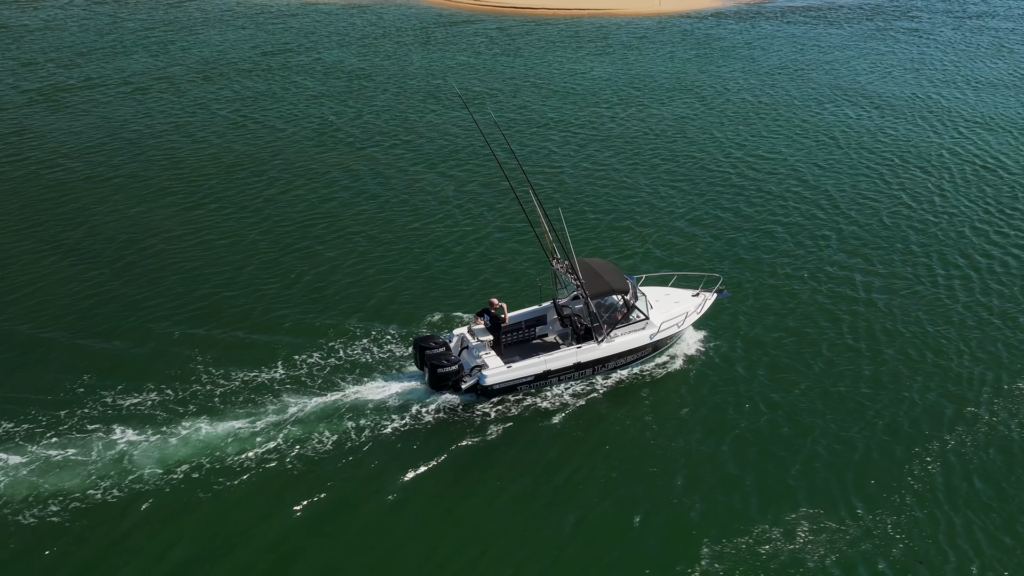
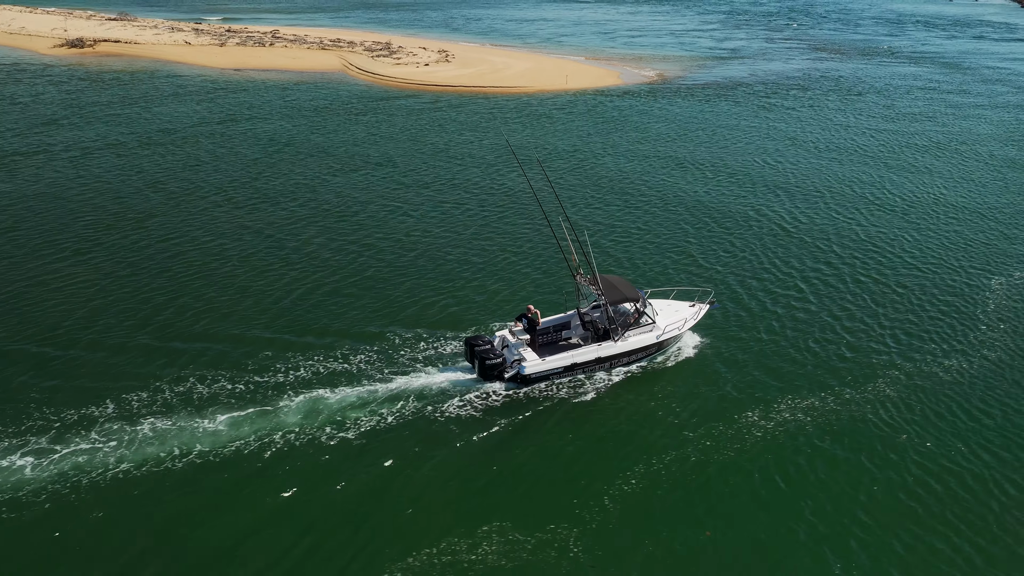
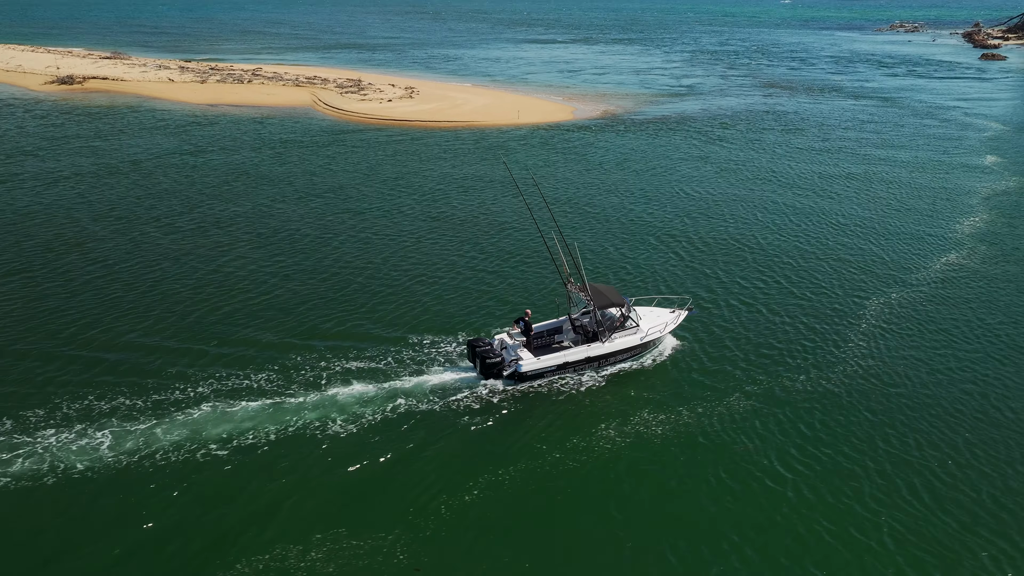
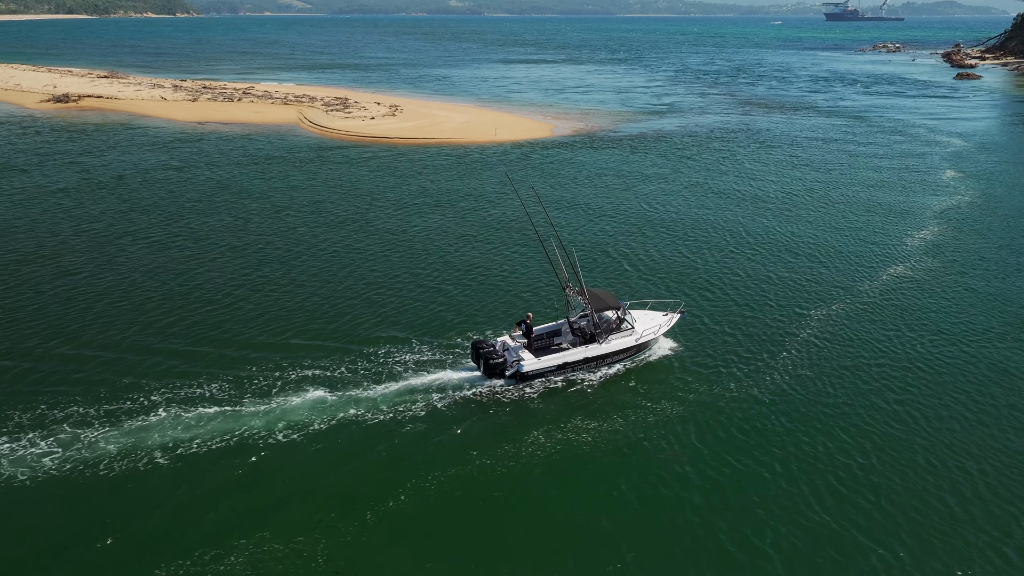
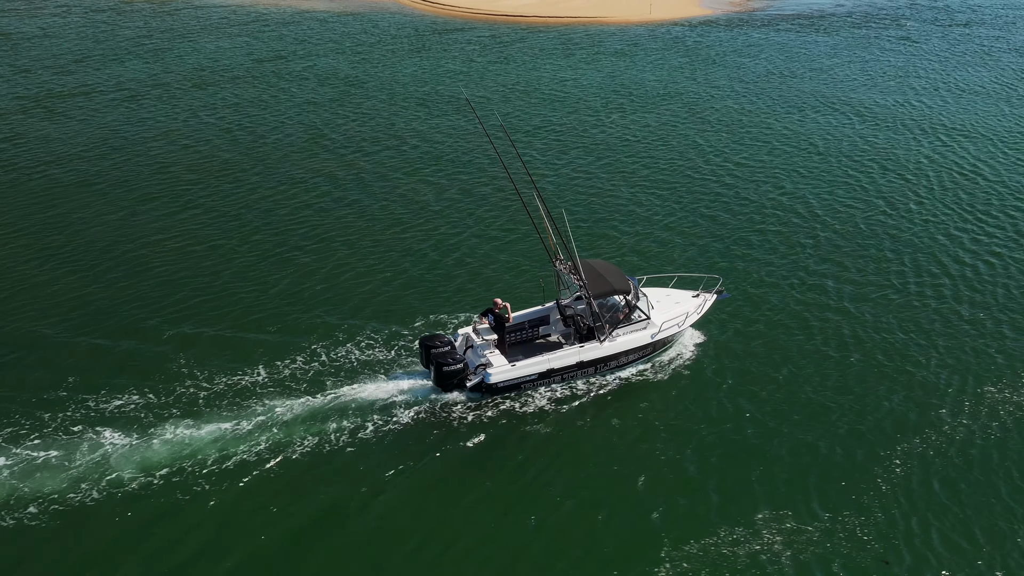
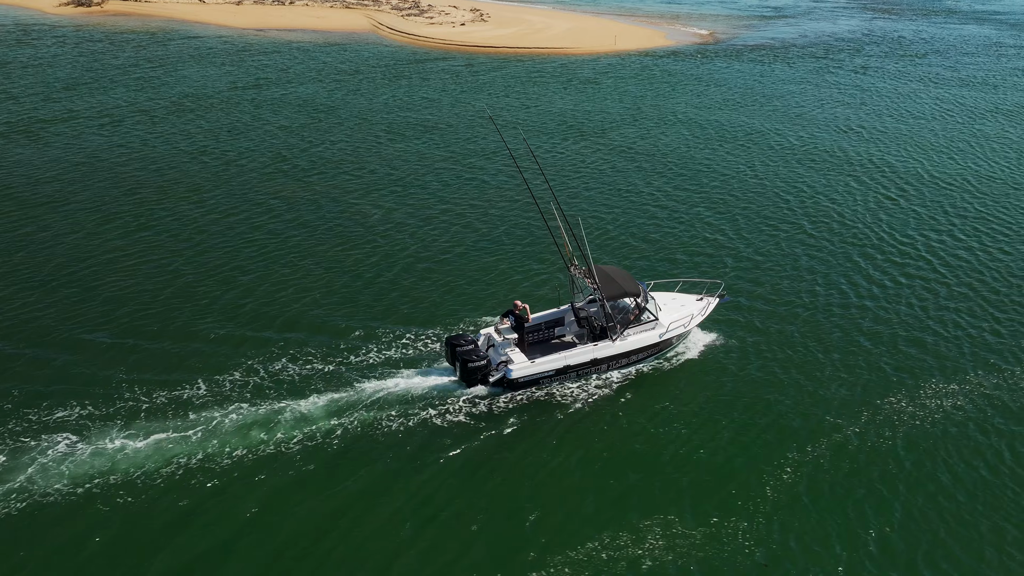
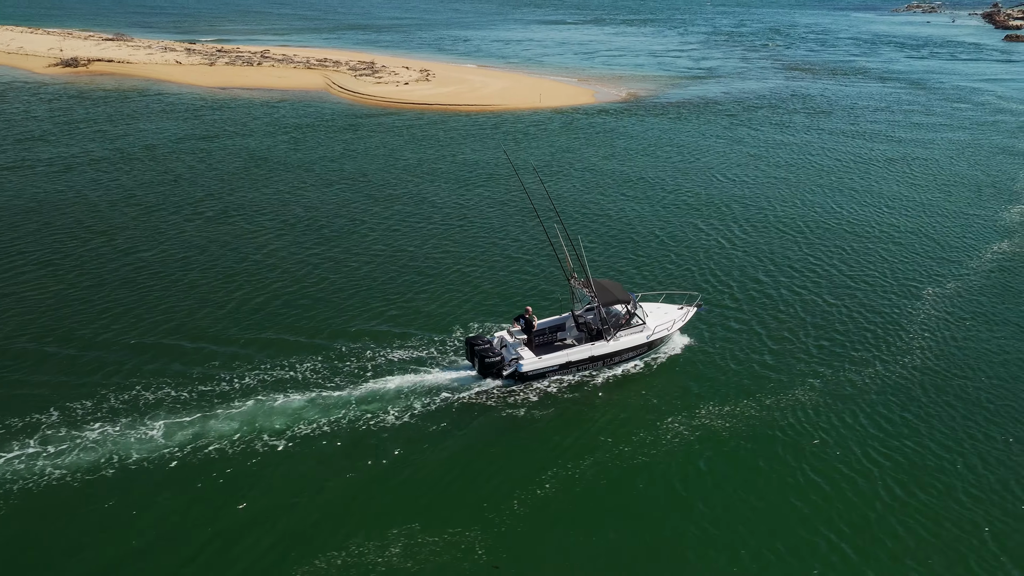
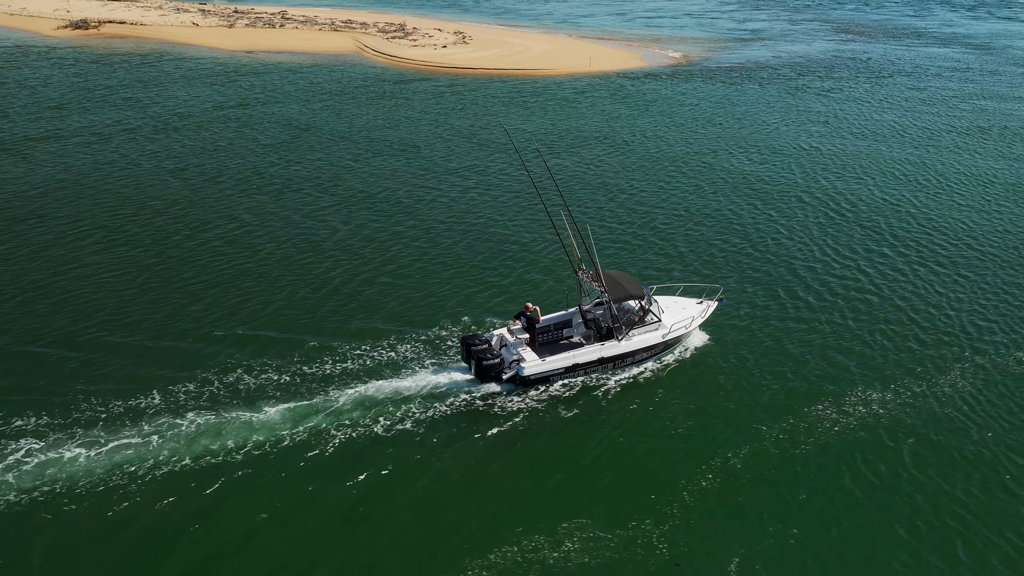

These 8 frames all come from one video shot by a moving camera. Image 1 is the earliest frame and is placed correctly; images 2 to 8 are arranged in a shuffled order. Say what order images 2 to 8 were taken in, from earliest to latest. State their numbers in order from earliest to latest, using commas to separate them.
5, 6, 8, 2, 7, 3, 4
